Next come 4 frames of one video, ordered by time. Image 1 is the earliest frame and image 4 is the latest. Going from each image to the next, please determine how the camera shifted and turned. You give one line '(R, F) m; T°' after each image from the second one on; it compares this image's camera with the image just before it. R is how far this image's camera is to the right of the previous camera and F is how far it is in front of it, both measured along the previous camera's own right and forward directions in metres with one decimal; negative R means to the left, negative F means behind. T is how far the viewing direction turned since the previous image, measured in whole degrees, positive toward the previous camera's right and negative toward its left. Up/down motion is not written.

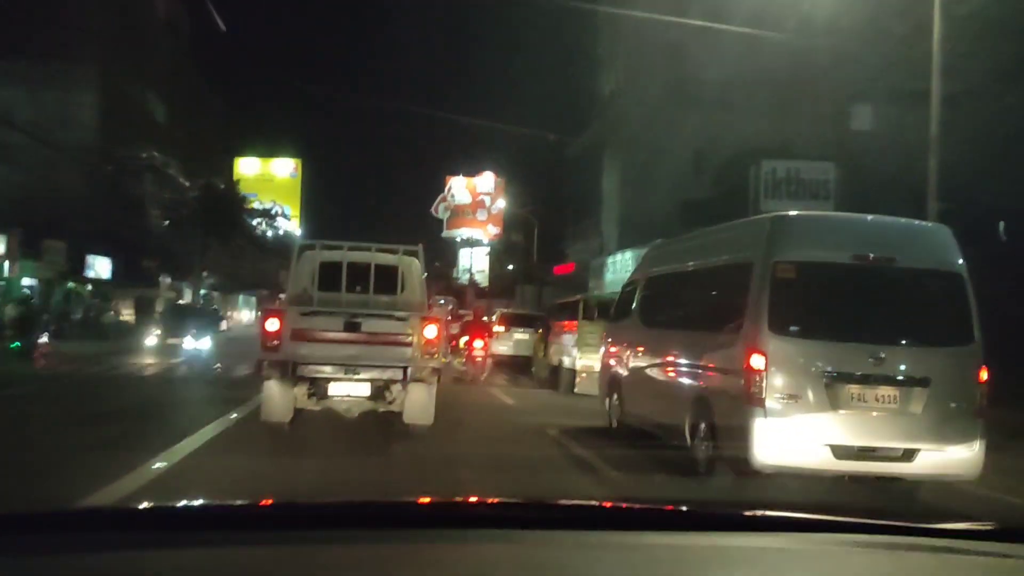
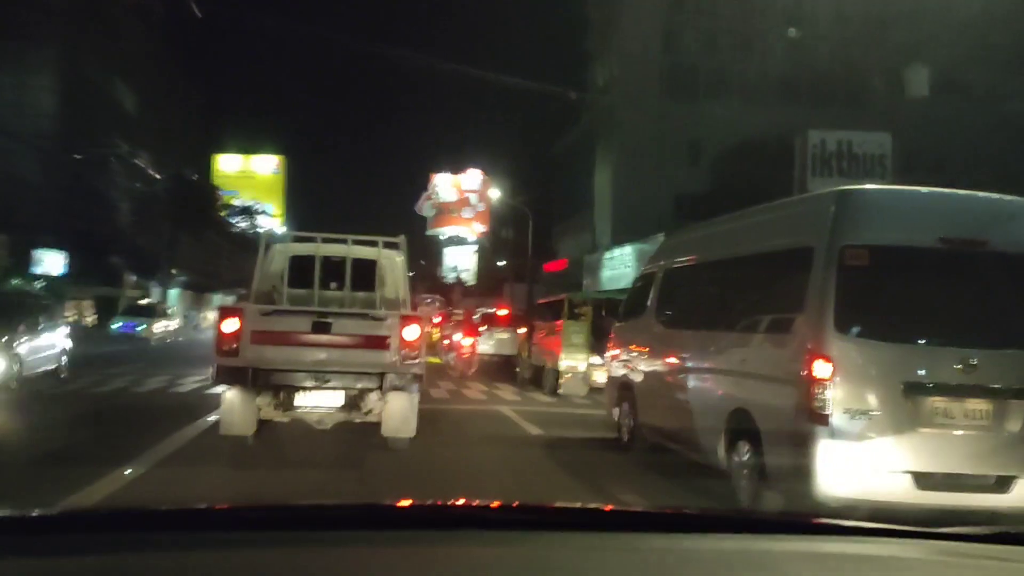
(-0.1, +1.5) m; +1°
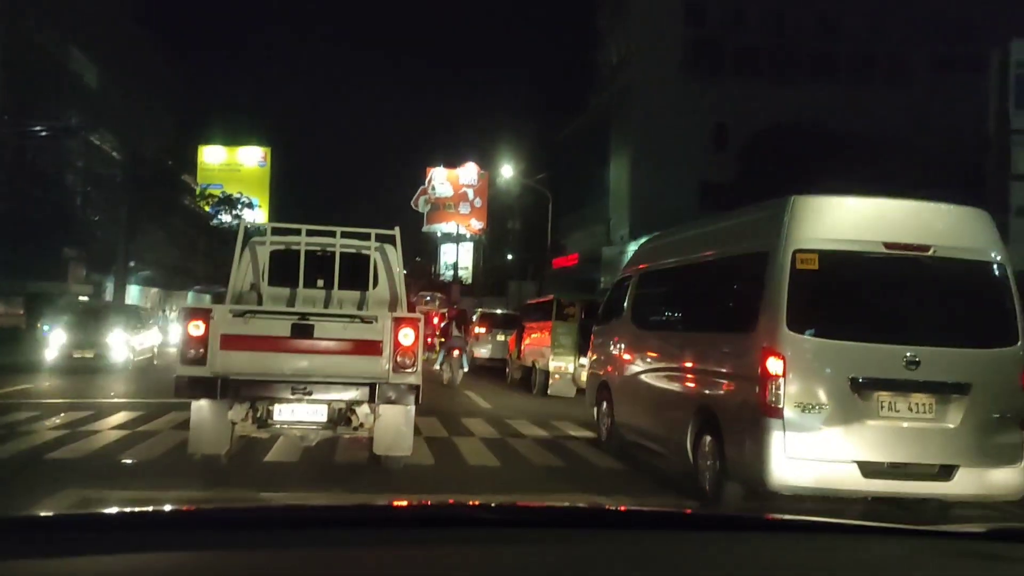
(+0.2, -0.2) m; 0°
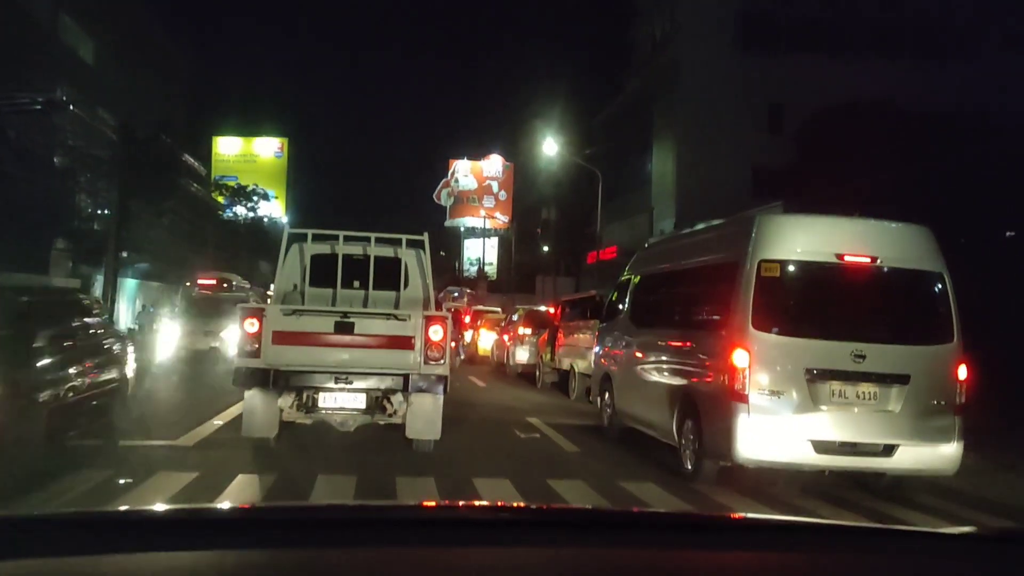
(-0.3, +0.3) m; -1°
